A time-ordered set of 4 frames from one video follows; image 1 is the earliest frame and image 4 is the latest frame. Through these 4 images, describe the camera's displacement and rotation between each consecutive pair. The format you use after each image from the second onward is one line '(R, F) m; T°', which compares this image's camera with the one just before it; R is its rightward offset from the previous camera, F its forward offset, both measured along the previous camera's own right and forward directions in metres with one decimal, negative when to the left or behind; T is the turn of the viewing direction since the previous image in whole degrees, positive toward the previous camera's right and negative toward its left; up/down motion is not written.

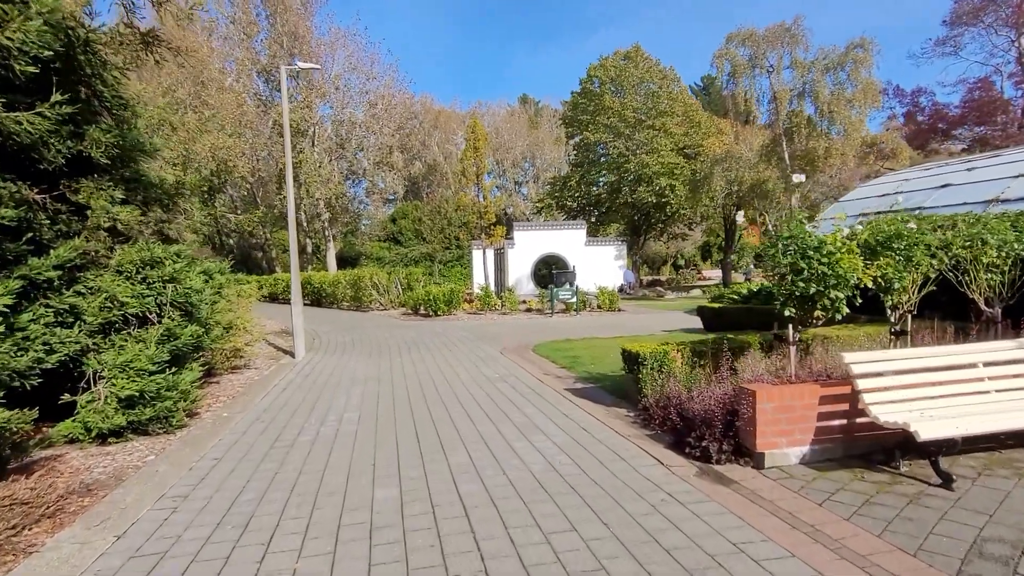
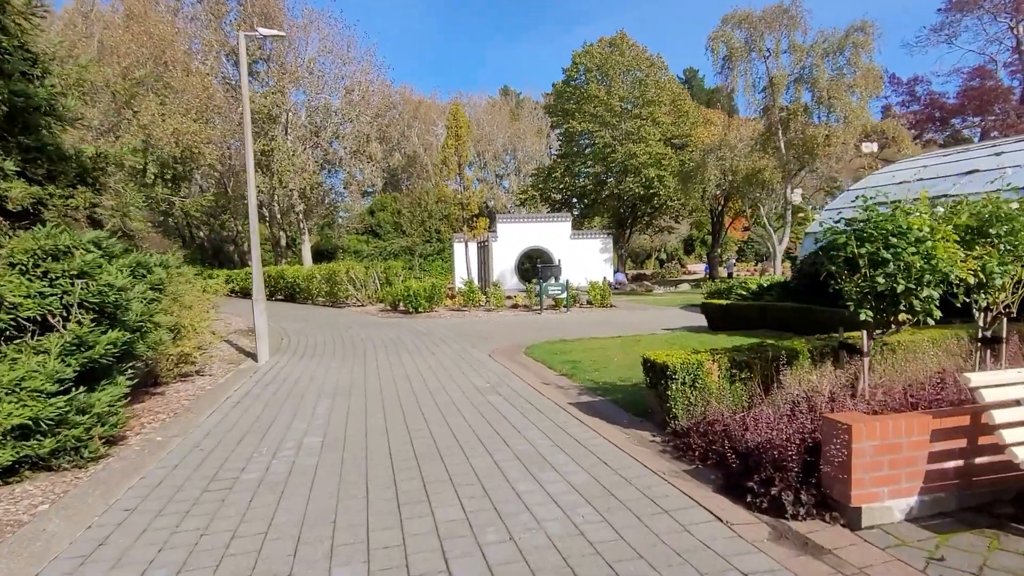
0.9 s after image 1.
(-0.2, +1.2) m; +2°
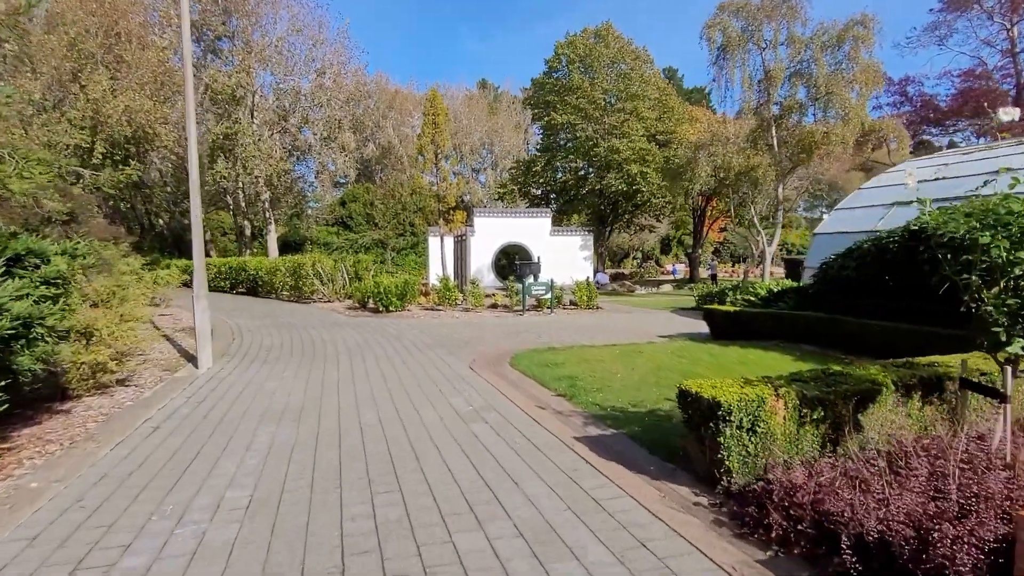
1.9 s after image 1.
(-0.2, +1.3) m; +2°
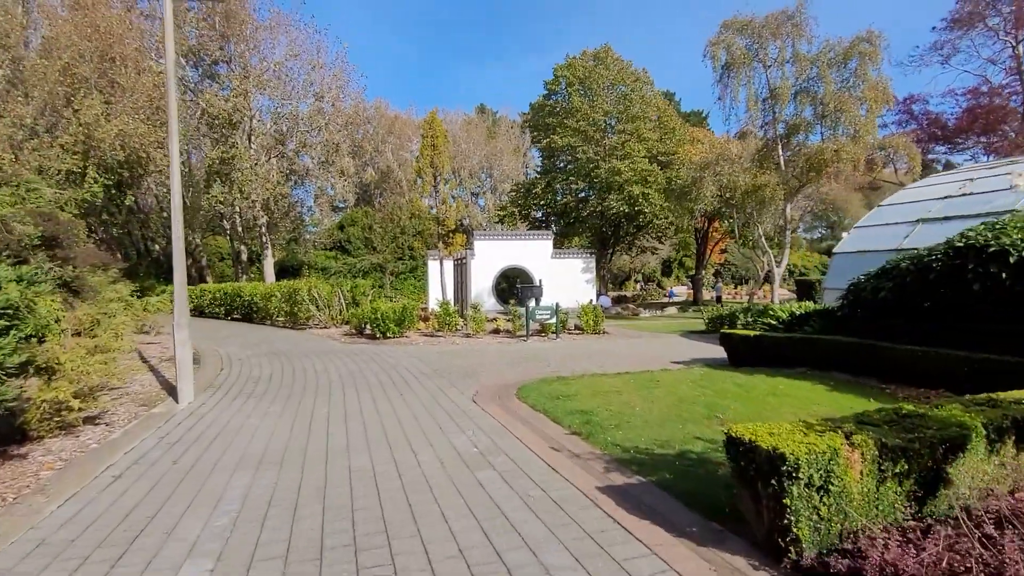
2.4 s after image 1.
(-0.1, +0.7) m; 0°
